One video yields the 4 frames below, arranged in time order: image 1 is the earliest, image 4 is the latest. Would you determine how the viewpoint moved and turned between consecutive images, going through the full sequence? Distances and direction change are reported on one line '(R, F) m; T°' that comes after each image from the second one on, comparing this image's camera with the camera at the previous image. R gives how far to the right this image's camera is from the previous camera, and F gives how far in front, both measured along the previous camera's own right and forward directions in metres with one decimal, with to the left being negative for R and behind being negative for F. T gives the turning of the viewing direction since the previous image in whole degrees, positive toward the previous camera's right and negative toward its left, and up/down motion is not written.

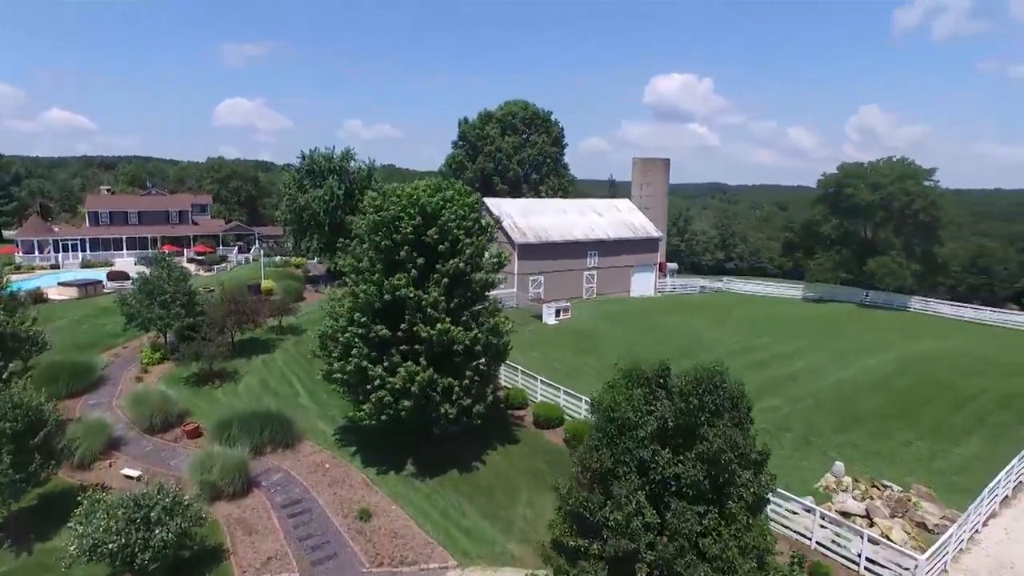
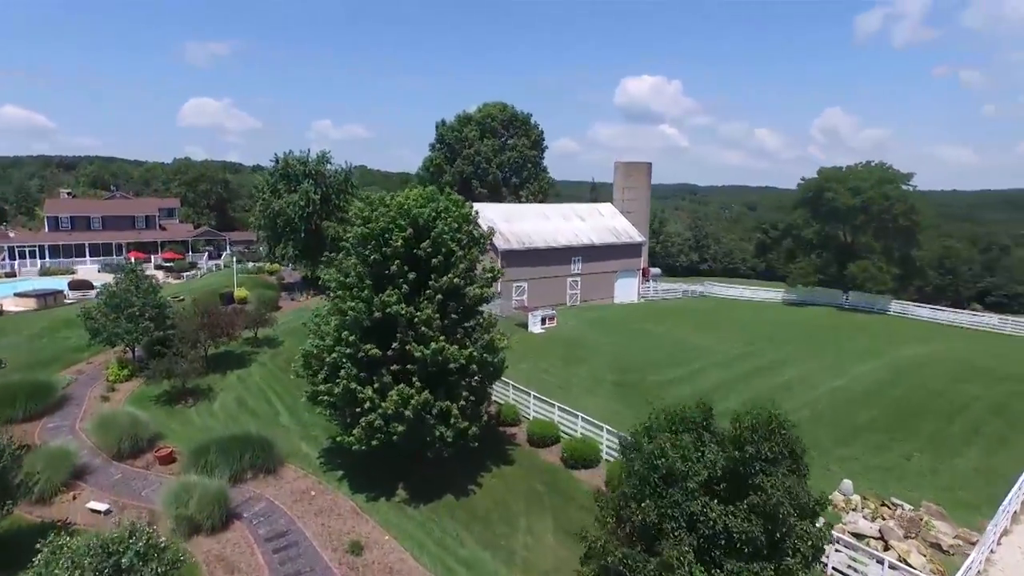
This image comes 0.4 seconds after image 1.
(-0.7, +0.9) m; +3°
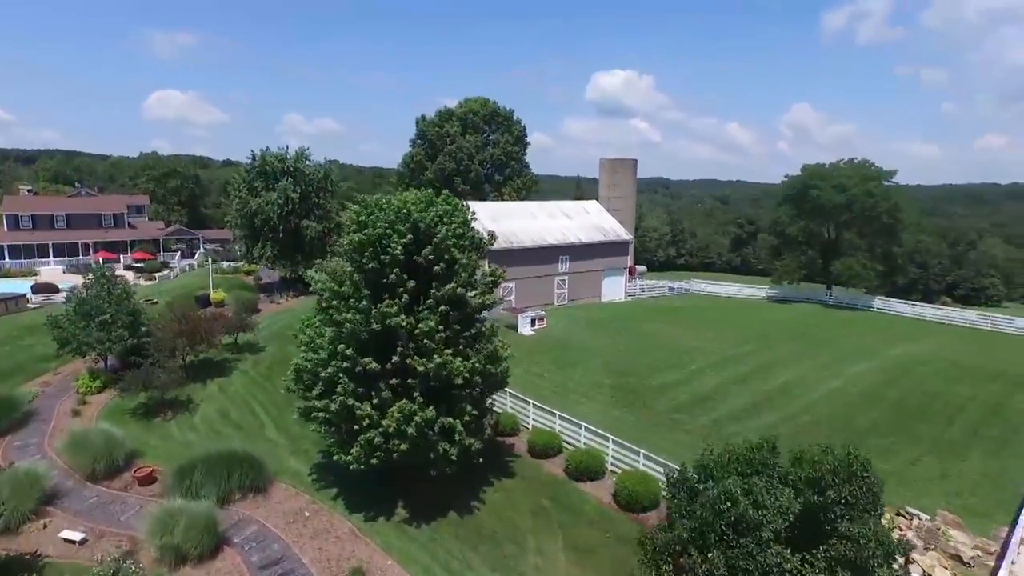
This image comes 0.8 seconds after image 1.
(-0.8, +0.8) m; +2°
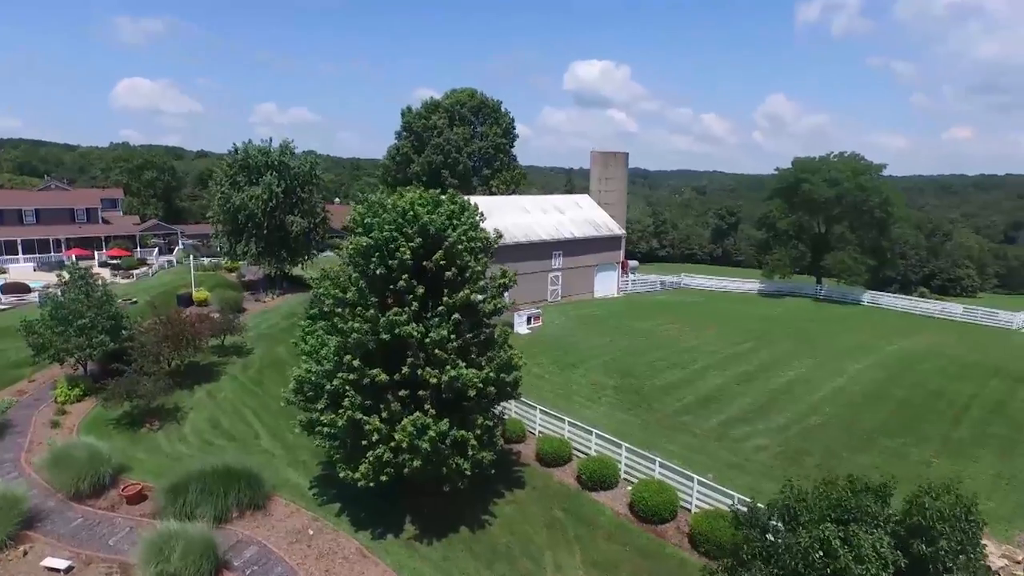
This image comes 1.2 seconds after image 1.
(-0.9, +0.8) m; +2°
